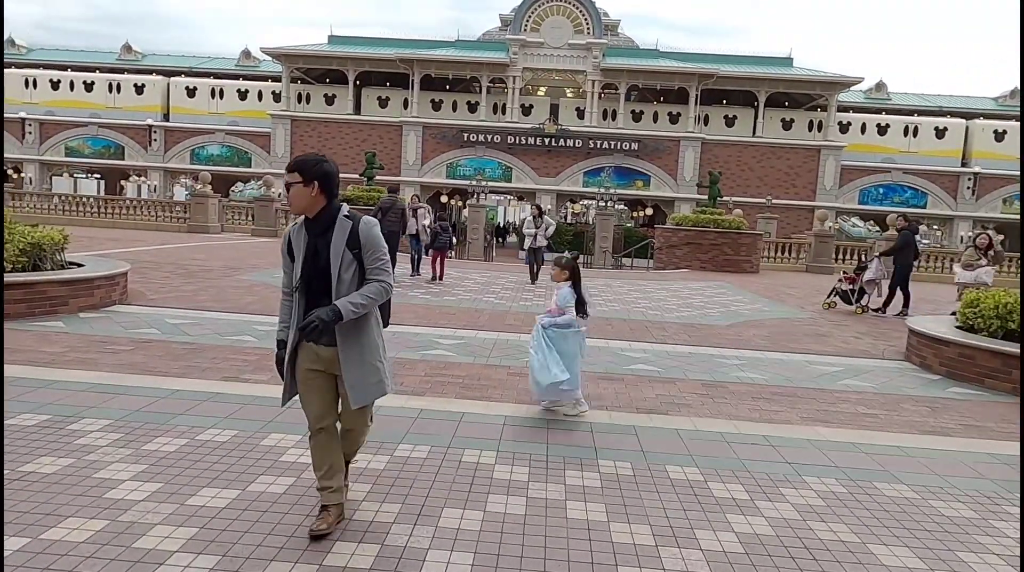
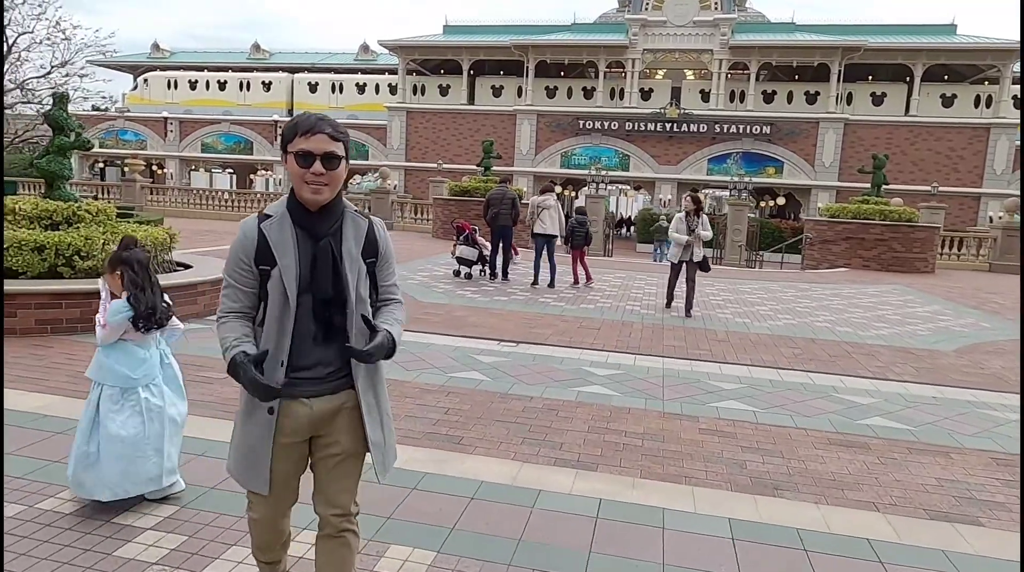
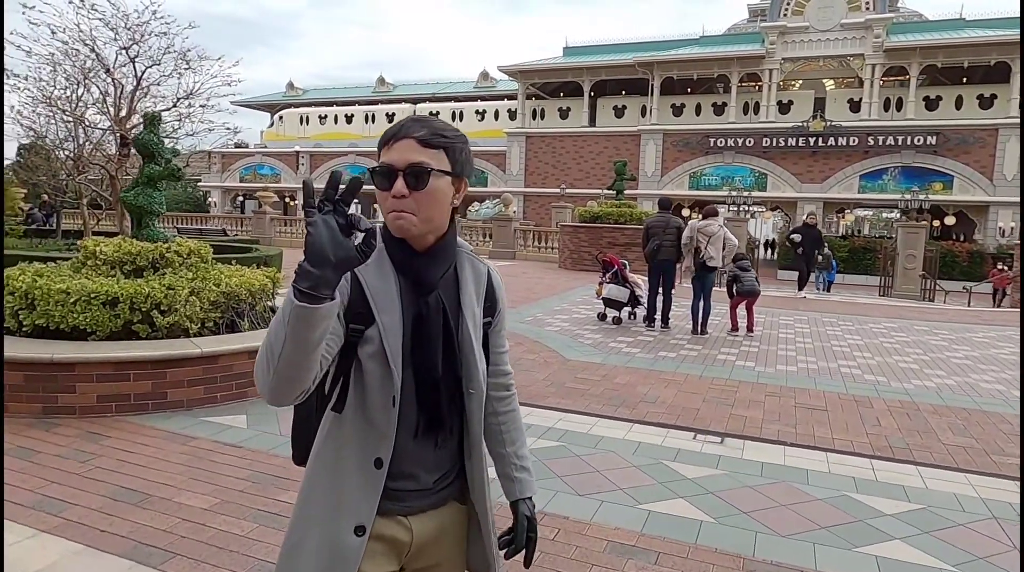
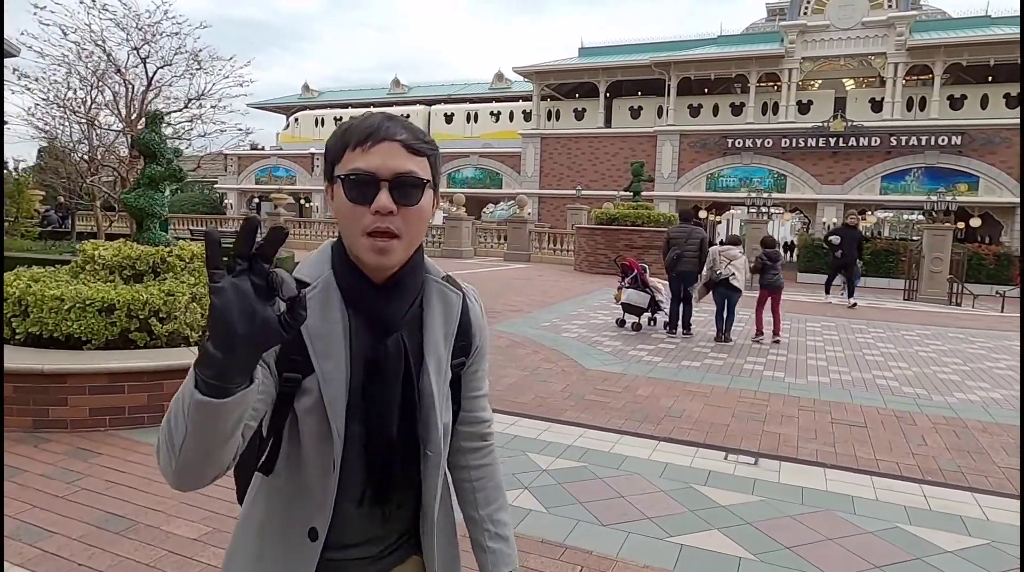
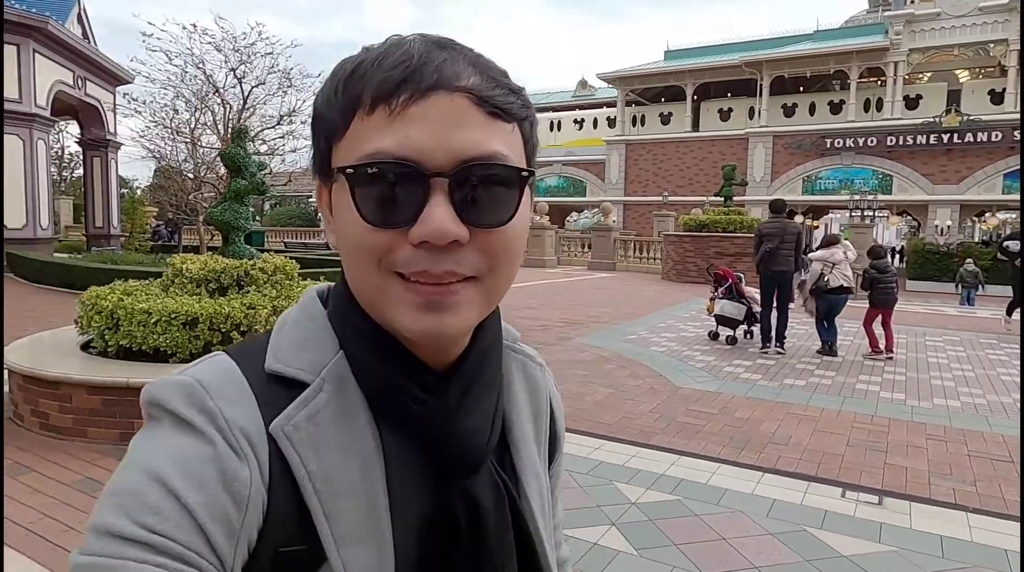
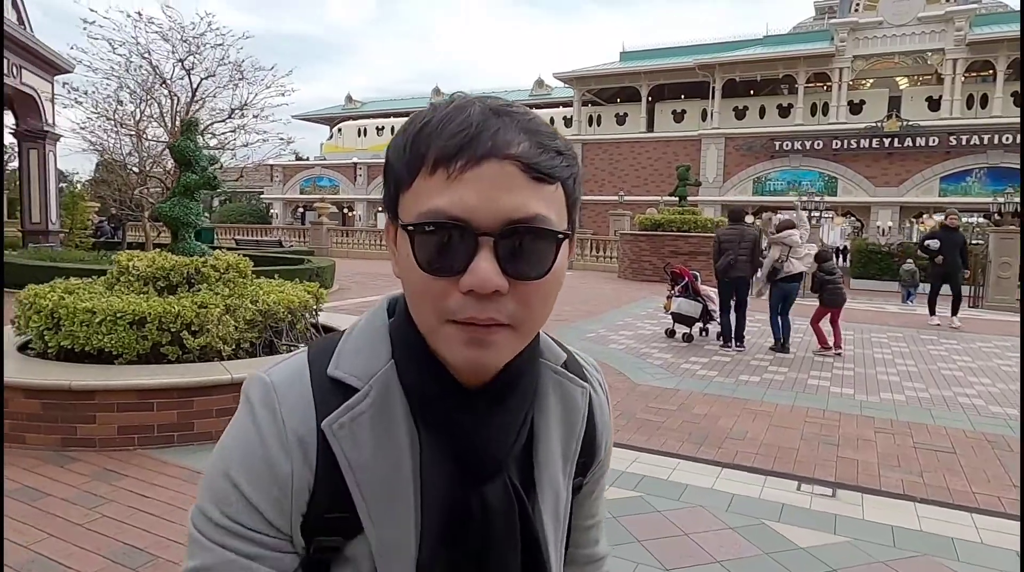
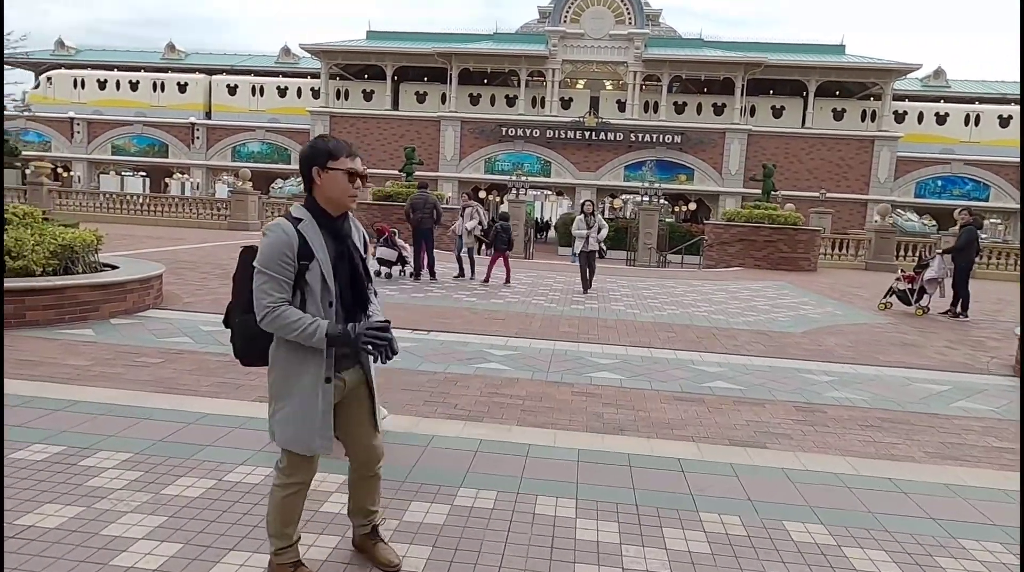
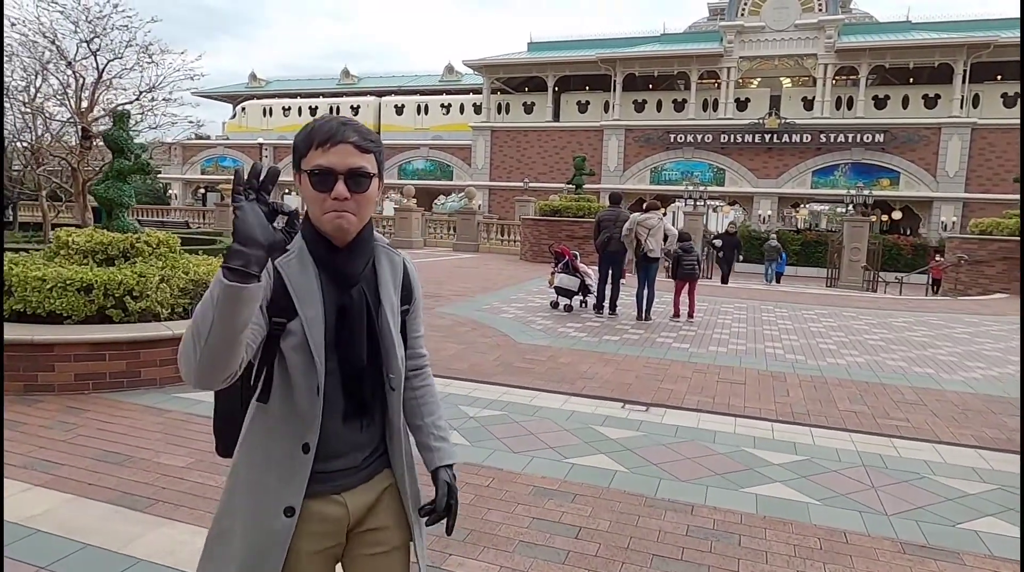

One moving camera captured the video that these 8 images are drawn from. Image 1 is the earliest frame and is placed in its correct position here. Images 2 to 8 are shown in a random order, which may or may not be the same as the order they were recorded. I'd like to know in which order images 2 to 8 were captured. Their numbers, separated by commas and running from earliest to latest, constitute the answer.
7, 2, 8, 3, 4, 6, 5
